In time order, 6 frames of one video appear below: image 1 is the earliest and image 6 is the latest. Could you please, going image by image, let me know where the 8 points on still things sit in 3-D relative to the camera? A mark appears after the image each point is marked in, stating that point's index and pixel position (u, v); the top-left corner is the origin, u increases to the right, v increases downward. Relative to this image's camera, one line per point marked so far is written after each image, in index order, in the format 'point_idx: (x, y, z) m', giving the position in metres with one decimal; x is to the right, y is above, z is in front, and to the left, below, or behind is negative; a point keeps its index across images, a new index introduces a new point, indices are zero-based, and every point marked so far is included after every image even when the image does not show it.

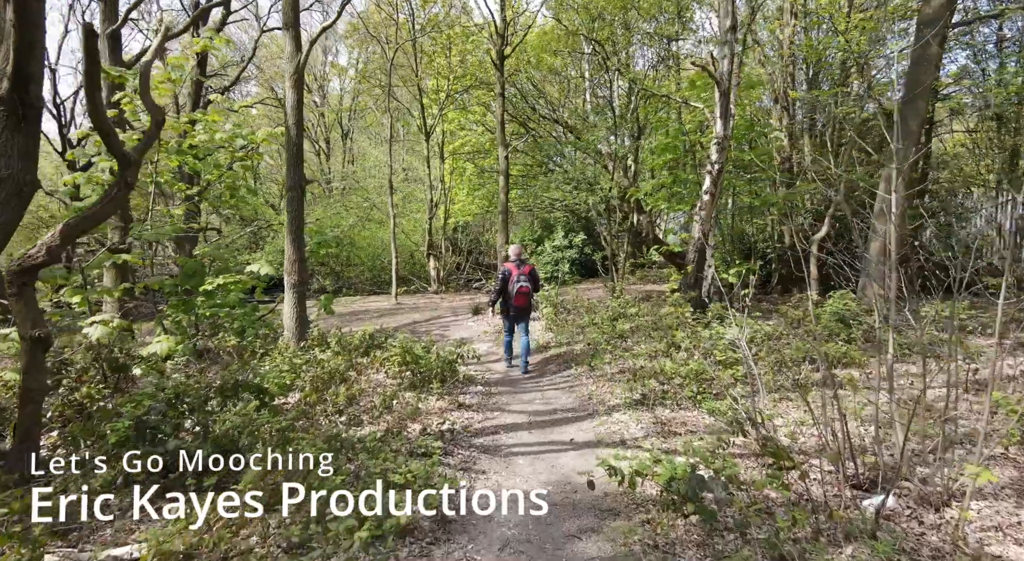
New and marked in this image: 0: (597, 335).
0: (+1.3, -0.8, +8.9) m
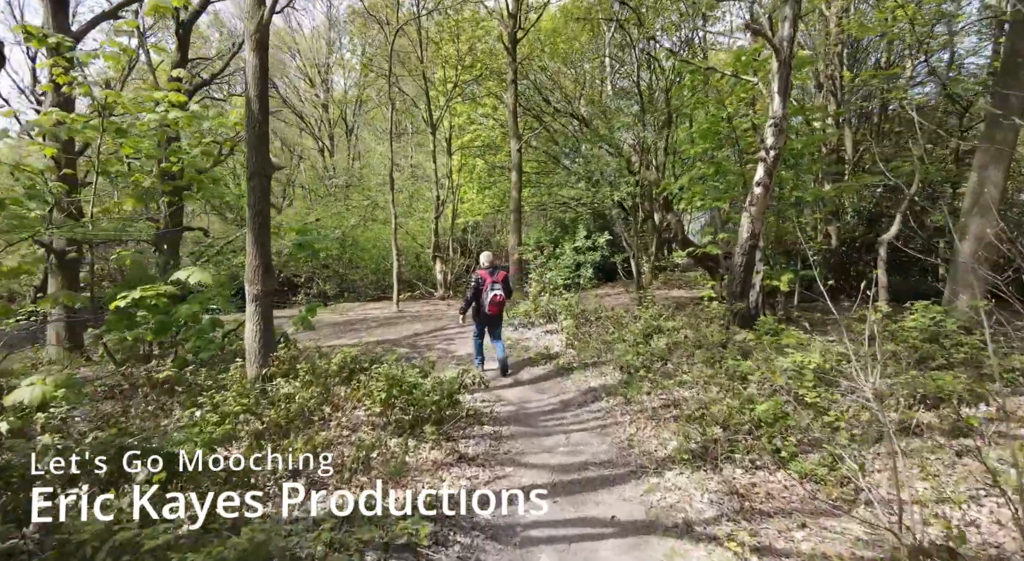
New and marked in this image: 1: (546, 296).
0: (+1.4, -0.9, +7.4) m
1: (+0.6, -0.3, +10.5) m
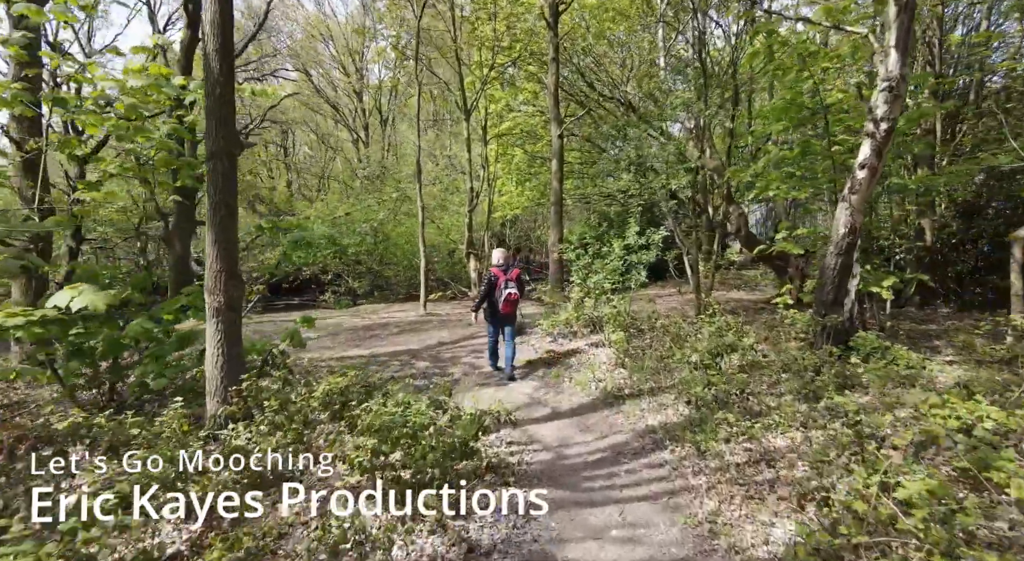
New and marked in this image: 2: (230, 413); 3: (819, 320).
0: (+1.8, -1.0, +5.9) m
1: (+1.2, -0.3, +9.0) m
2: (-2.5, -1.2, +5.4) m
3: (+3.5, -0.4, +7.0) m
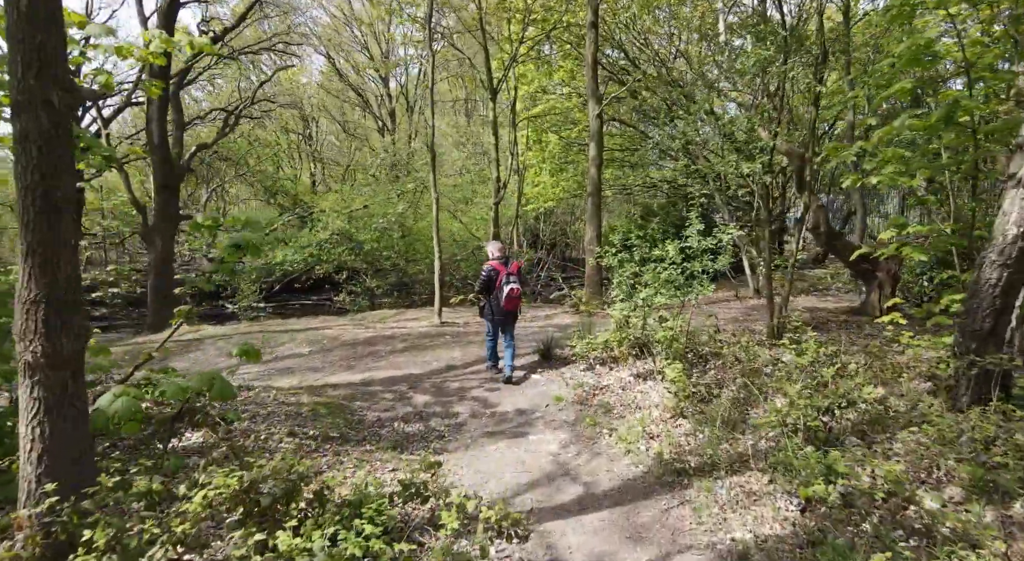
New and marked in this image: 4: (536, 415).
0: (+1.9, -1.2, +3.9) m
1: (+1.4, -0.4, +7.0) m
2: (-2.5, -1.3, +3.7) m
3: (+3.7, -0.6, +4.9) m
4: (+0.2, -1.4, +6.1) m
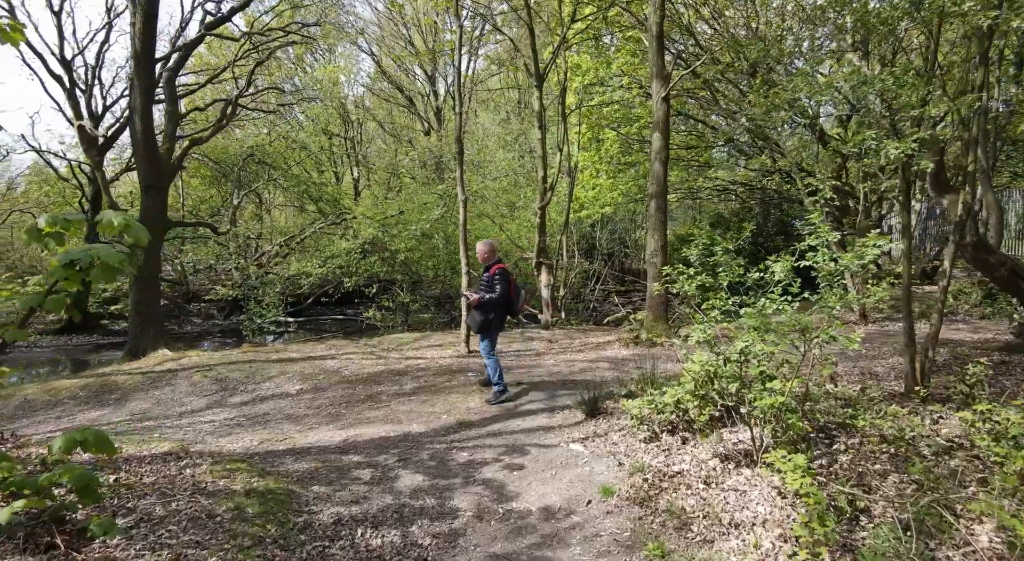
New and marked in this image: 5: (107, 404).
0: (+1.8, -1.4, +1.7) m
1: (+1.7, -0.7, +4.8) m
2: (-2.5, -1.5, +1.8) m
3: (+3.7, -0.9, +2.5) m
4: (+0.4, -1.6, +4.0) m
5: (-4.6, -1.4, +6.9) m
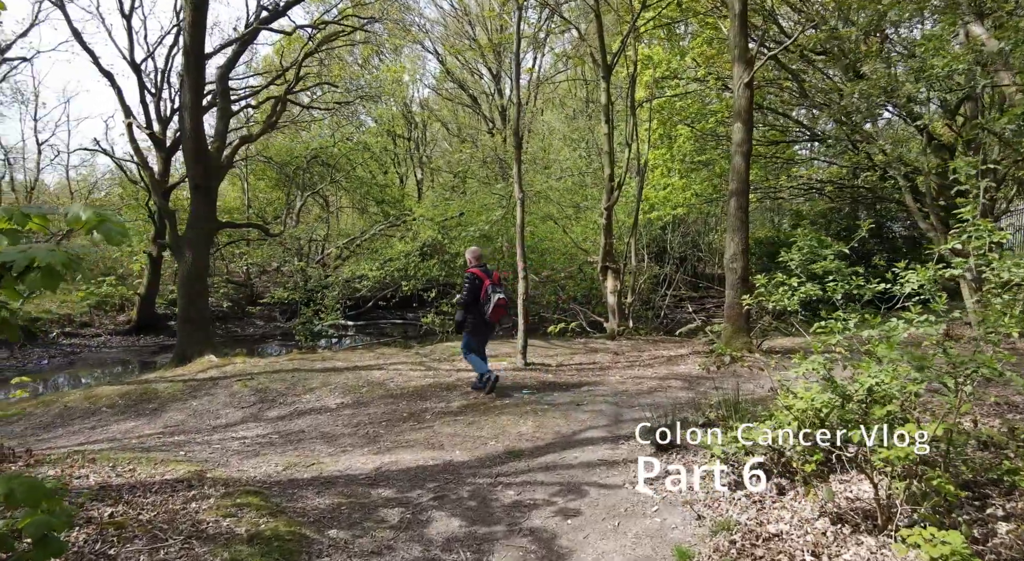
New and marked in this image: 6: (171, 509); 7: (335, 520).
0: (+1.8, -1.5, +0.7) m
1: (+2.0, -0.8, +3.8) m
2: (-2.5, -1.5, +1.3) m
3: (+3.8, -0.9, +1.3) m
4: (+0.7, -1.7, +3.2) m
5: (-4.0, -1.4, +6.6) m
6: (-2.1, -1.4, +3.8) m
7: (-1.2, -1.5, +3.9) m
